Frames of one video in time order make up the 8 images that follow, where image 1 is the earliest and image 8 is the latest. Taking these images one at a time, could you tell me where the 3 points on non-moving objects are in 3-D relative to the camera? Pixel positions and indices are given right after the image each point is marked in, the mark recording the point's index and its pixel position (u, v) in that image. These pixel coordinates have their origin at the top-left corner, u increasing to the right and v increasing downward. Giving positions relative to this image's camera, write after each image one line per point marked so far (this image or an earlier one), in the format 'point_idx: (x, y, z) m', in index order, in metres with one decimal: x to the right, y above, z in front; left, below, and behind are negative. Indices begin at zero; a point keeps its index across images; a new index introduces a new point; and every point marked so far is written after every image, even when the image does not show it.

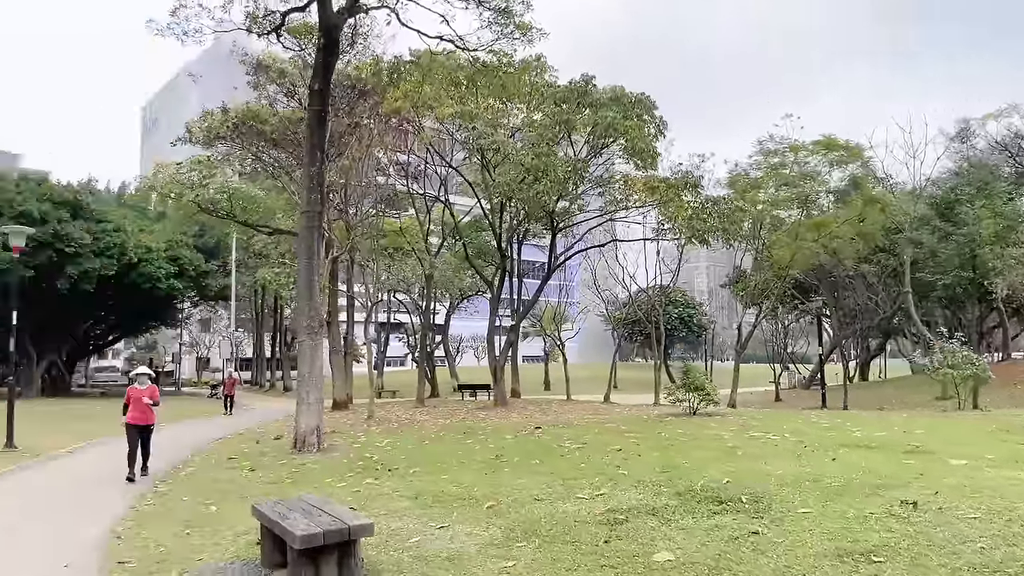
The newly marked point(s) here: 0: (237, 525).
0: (-2.4, -2.1, +6.9) m
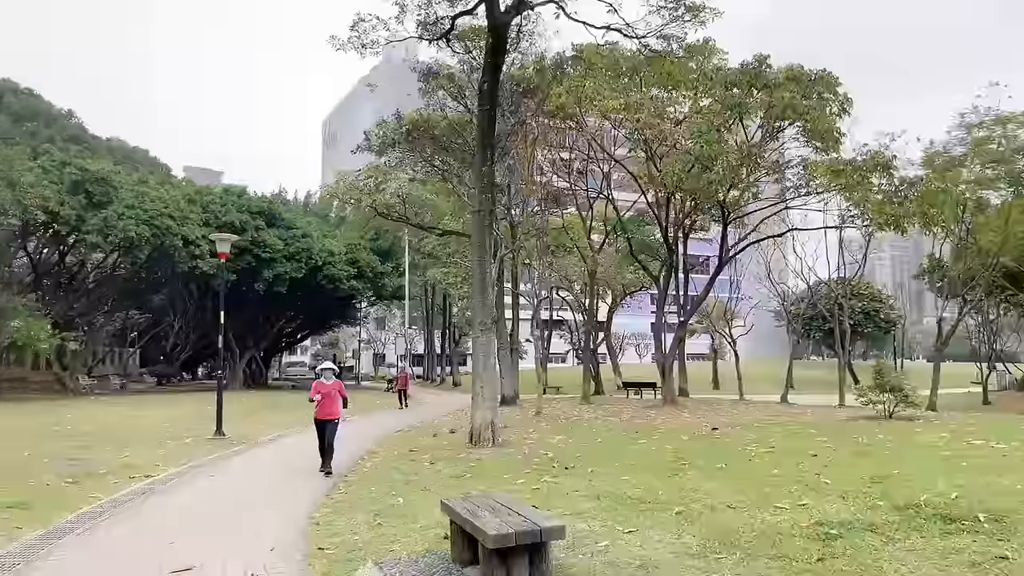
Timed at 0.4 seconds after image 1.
0: (-0.8, -2.0, +7.1) m
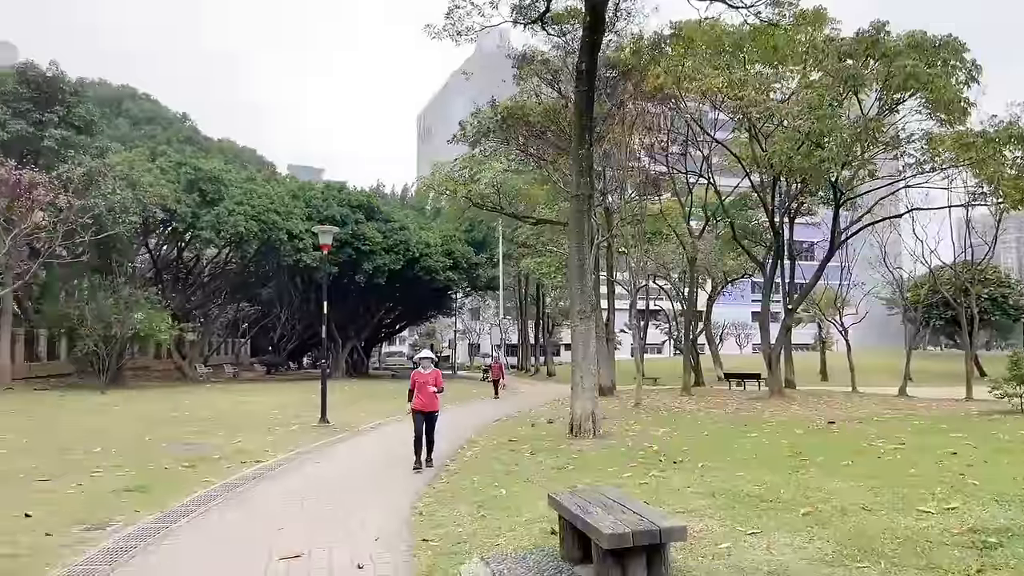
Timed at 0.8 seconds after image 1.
0: (+0.2, -1.9, +6.8) m
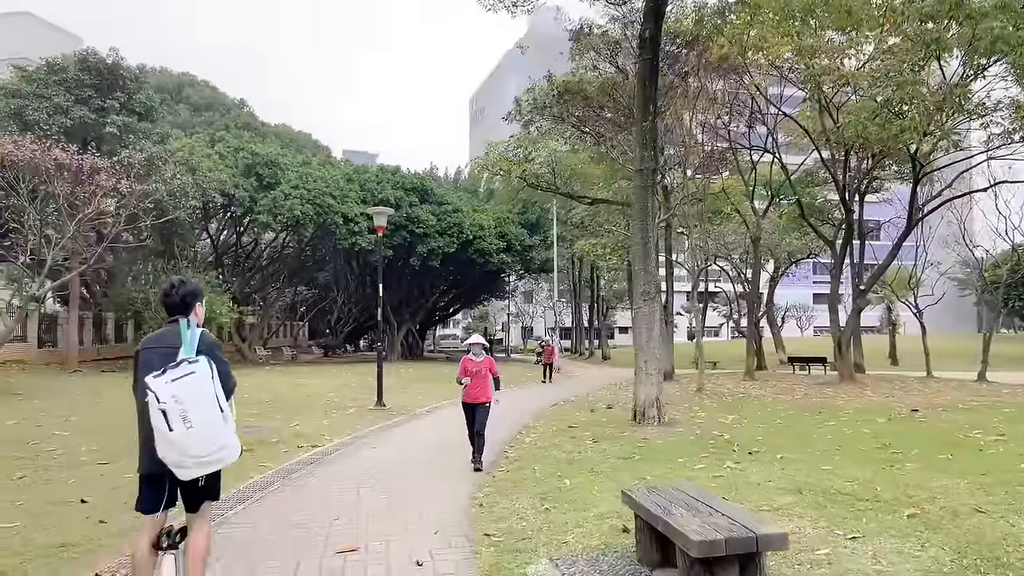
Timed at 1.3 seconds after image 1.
0: (+0.7, -1.7, +6.4) m
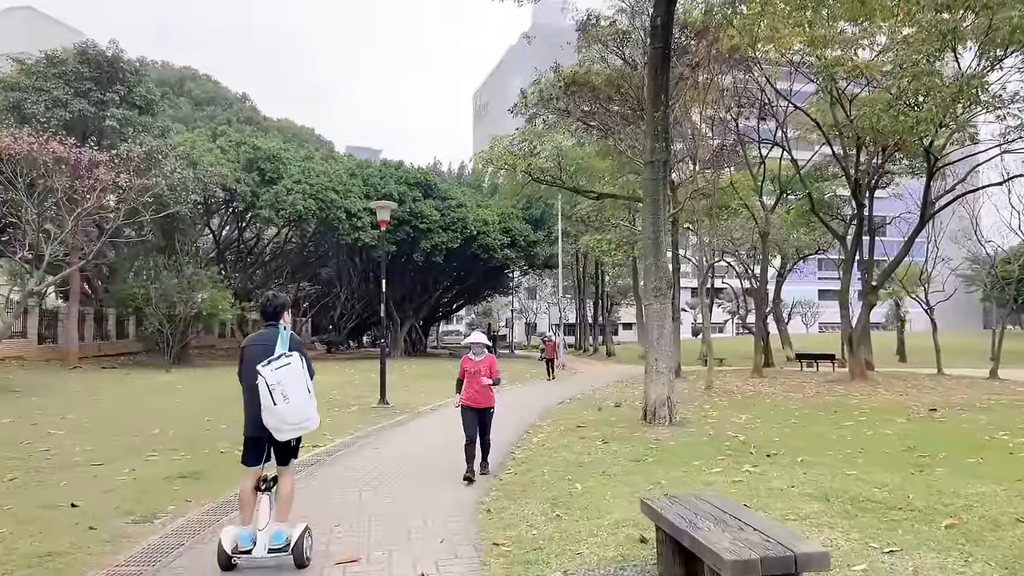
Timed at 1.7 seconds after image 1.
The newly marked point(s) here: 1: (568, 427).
0: (+0.8, -1.7, +6.1) m
1: (+0.8, -2.0, +11.6) m
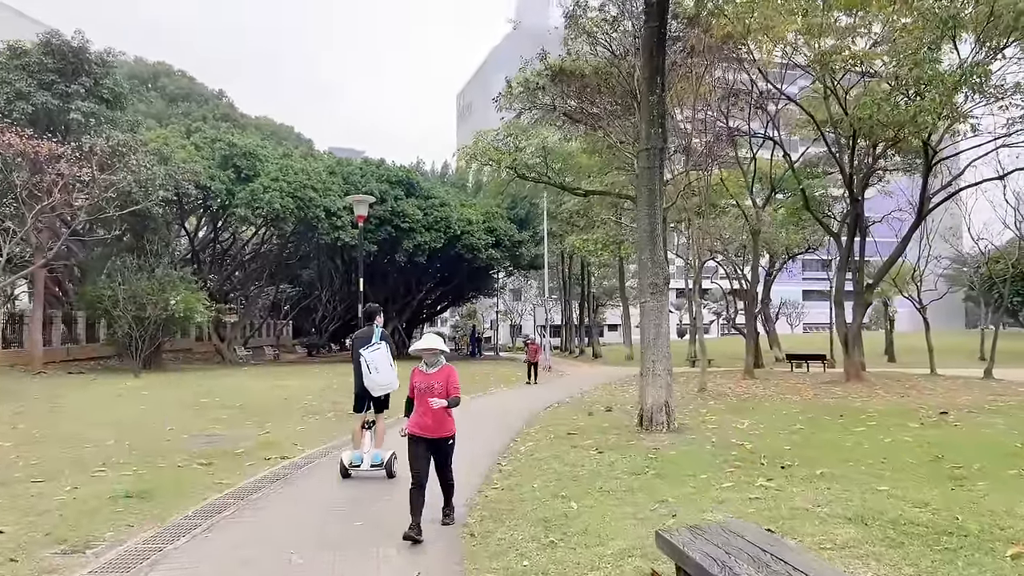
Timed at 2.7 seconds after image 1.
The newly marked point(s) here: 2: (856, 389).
0: (+0.7, -1.7, +5.3) m
1: (+0.6, -2.0, +10.8) m
2: (+8.0, -2.3, +18.3) m
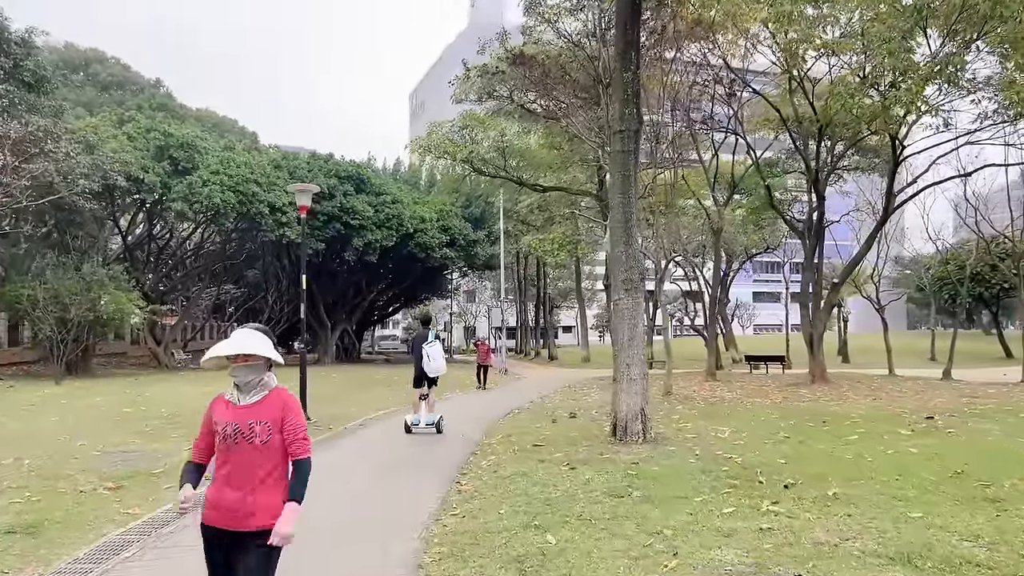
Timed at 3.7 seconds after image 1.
0: (+0.5, -1.6, +4.3) m
1: (+0.1, -1.9, +9.8) m
2: (+7.0, -2.3, +17.7) m
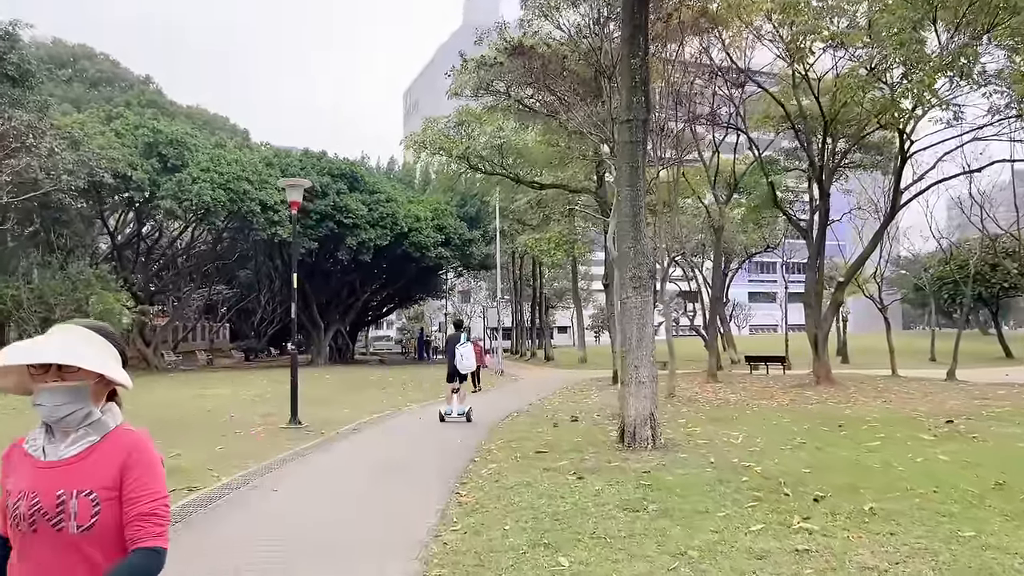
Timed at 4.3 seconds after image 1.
0: (+0.6, -1.6, +3.8) m
1: (+0.1, -1.9, +9.3) m
2: (+7.0, -2.3, +17.3) m
